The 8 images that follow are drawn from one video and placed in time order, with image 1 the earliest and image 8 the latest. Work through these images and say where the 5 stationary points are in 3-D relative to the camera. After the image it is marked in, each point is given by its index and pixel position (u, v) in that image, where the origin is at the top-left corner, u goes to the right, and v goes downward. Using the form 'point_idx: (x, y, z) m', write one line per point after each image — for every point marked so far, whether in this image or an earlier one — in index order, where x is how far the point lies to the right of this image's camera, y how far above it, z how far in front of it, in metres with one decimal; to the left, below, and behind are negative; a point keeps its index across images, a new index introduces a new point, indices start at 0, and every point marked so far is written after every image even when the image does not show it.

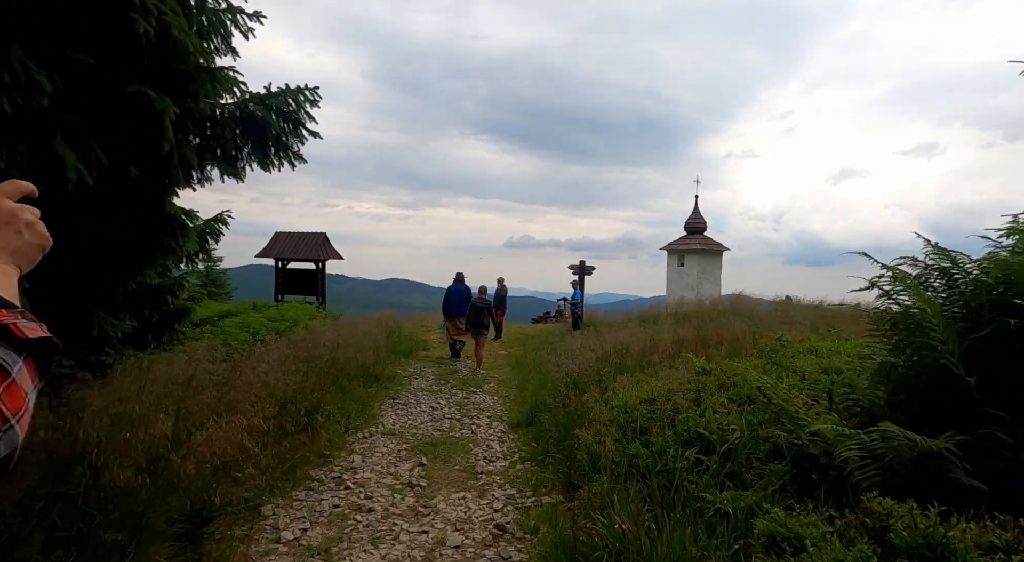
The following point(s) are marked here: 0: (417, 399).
0: (-1.7, -2.0, +10.9) m
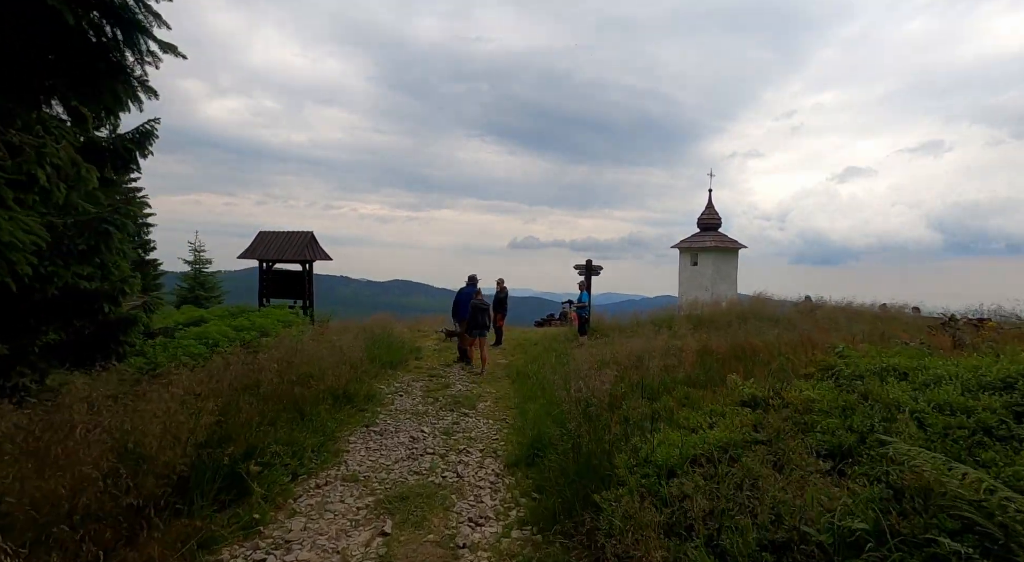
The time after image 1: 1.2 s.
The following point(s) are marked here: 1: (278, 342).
0: (-1.7, -2.1, +9.1) m
1: (-4.3, -1.2, +11.8) m
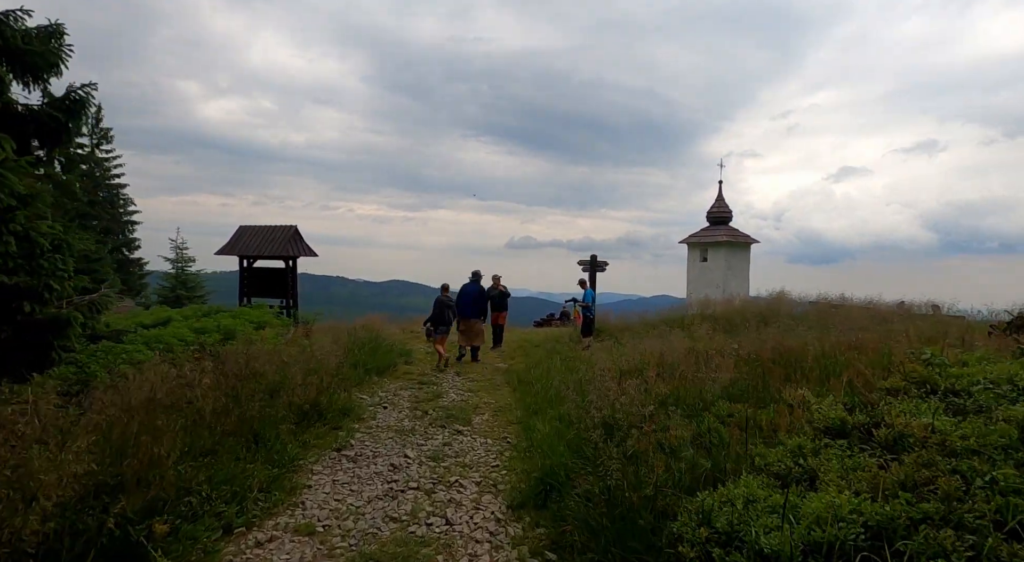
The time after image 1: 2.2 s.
0: (-1.7, -2.0, +7.5) m
1: (-4.3, -1.1, +10.2) m
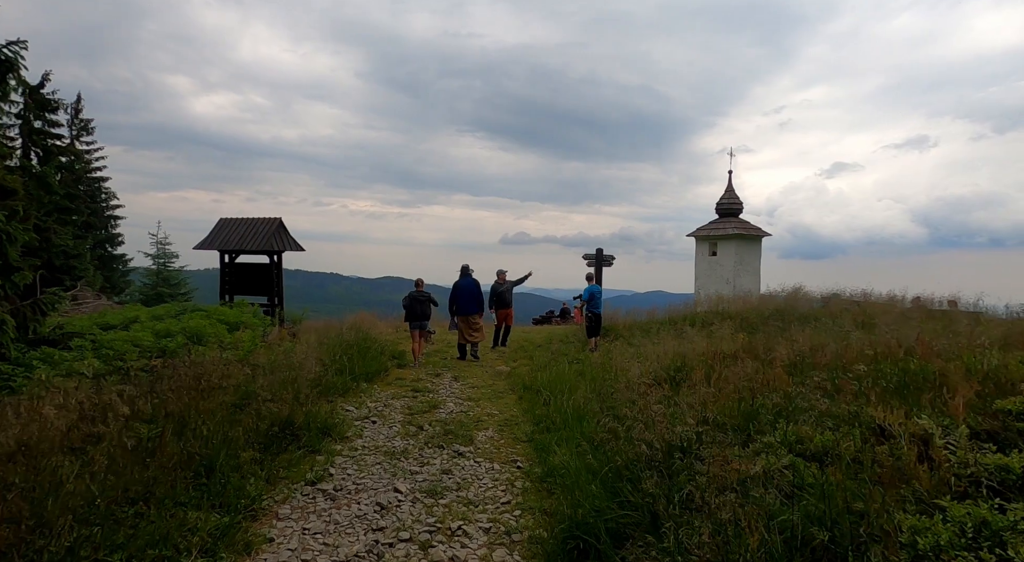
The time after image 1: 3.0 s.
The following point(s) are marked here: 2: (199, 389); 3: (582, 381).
0: (-1.5, -1.9, +6.2) m
1: (-4.2, -1.1, +8.8) m
2: (-3.3, -1.1, +6.7) m
3: (+1.2, -1.7, +10.5) m
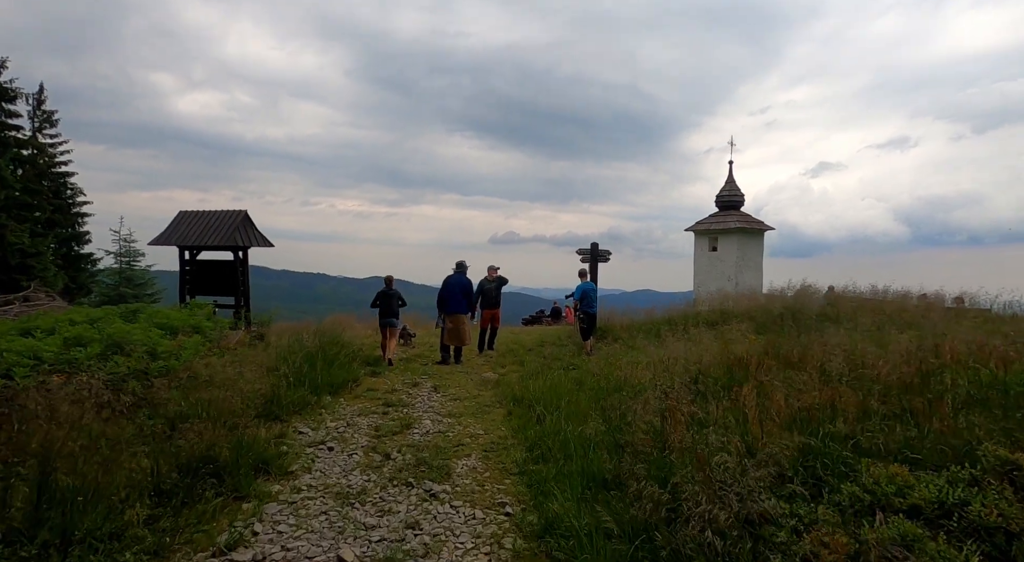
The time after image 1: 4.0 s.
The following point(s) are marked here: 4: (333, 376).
0: (-1.6, -1.9, +4.6) m
1: (-4.3, -1.0, +7.2) m
2: (-3.4, -1.1, +5.0) m
3: (+1.0, -1.6, +9.0) m
4: (-3.0, -1.6, +10.4) m
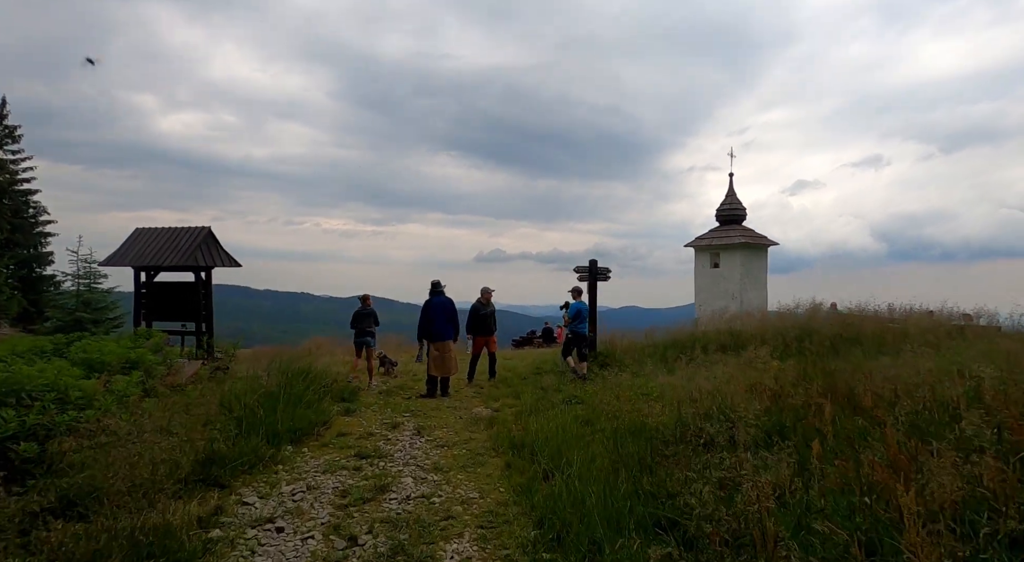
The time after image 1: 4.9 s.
0: (-1.5, -2.1, +3.0) m
1: (-4.3, -1.3, +5.5) m
2: (-3.3, -1.3, +3.4) m
3: (+1.0, -1.9, +7.4) m
4: (-3.0, -1.9, +8.8) m
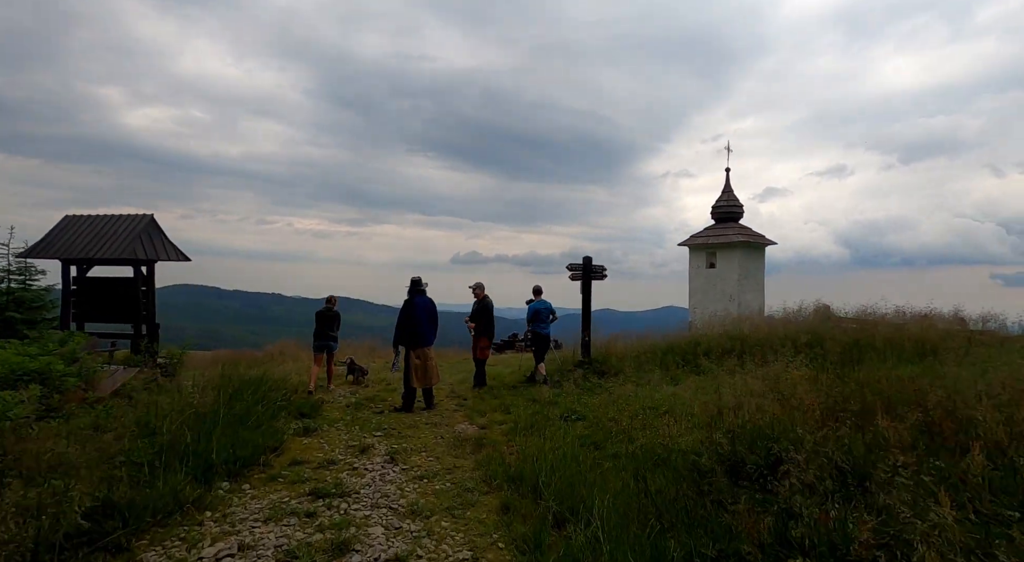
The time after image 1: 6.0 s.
0: (-1.4, -1.9, +1.3) m
1: (-4.2, -1.2, +3.7) m
2: (-3.1, -1.1, +1.6) m
3: (+1.0, -1.9, +5.8) m
4: (-3.1, -1.8, +7.0) m
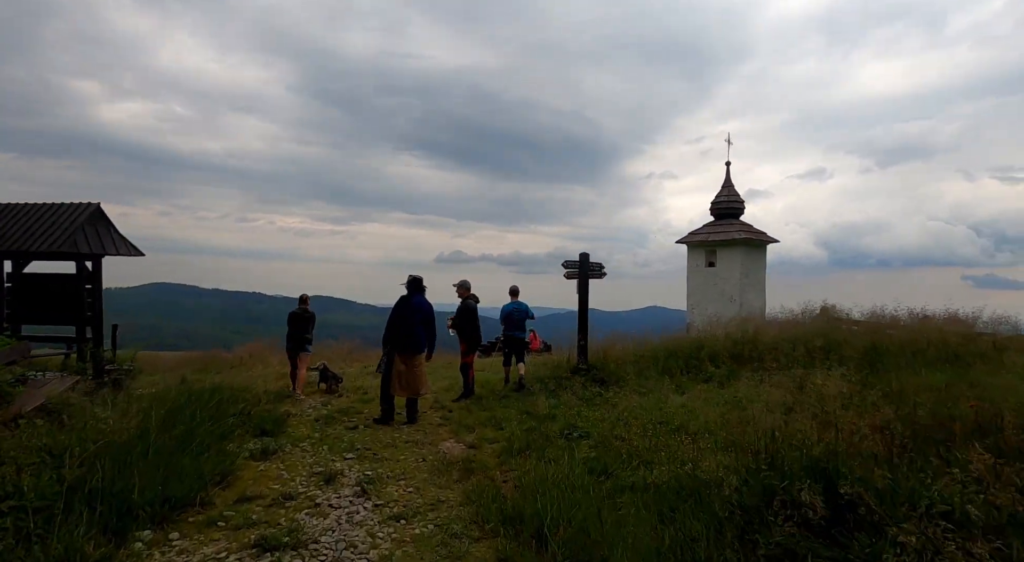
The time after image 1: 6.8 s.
0: (-1.2, -1.9, -0.1) m
1: (-4.2, -1.1, +2.3) m
2: (-3.0, -1.1, +0.2) m
3: (+1.0, -1.8, +4.5) m
4: (-3.1, -1.8, +5.6) m
